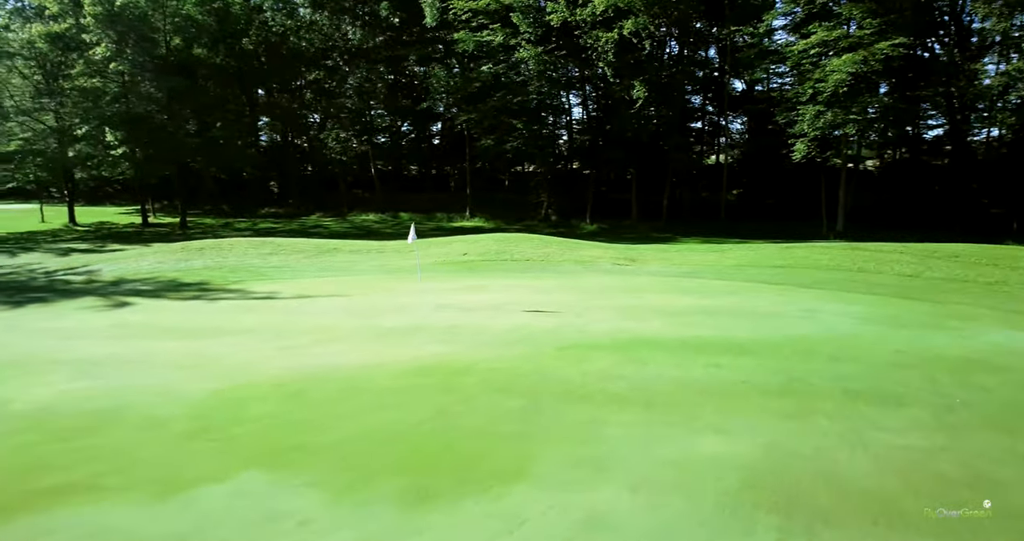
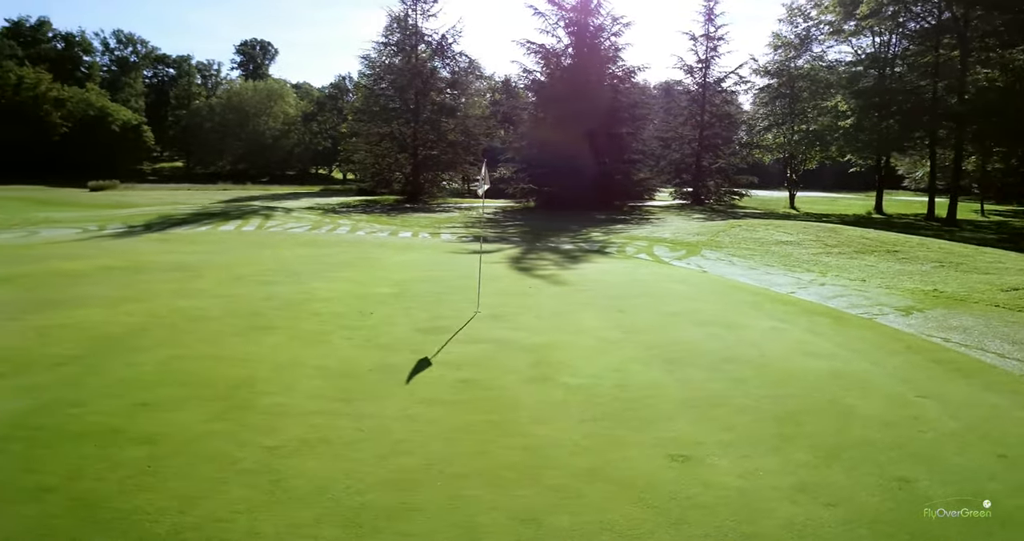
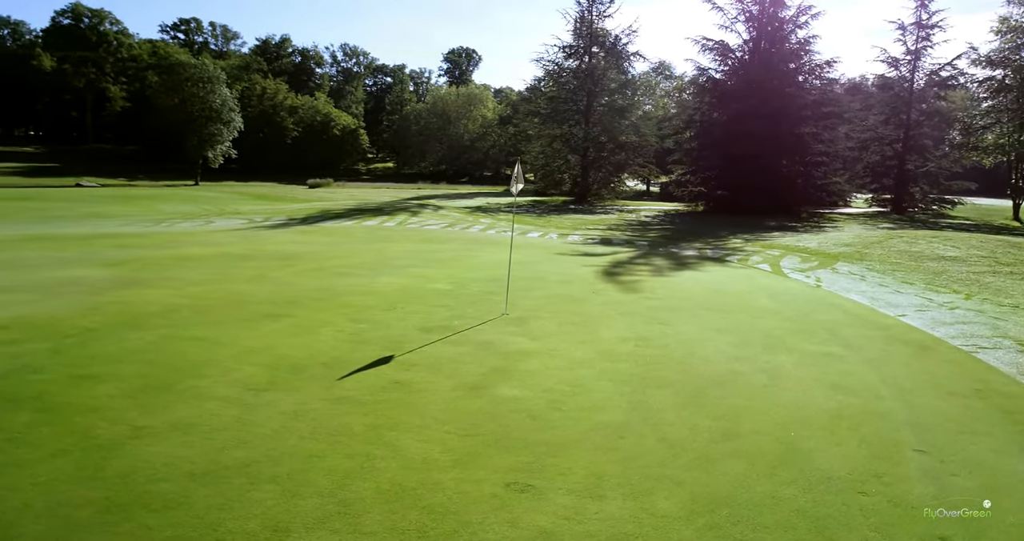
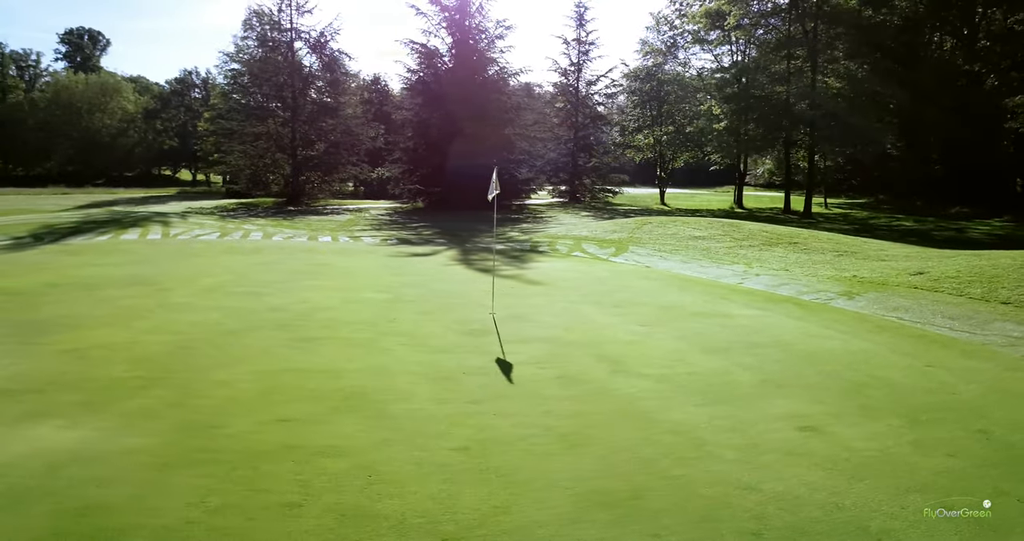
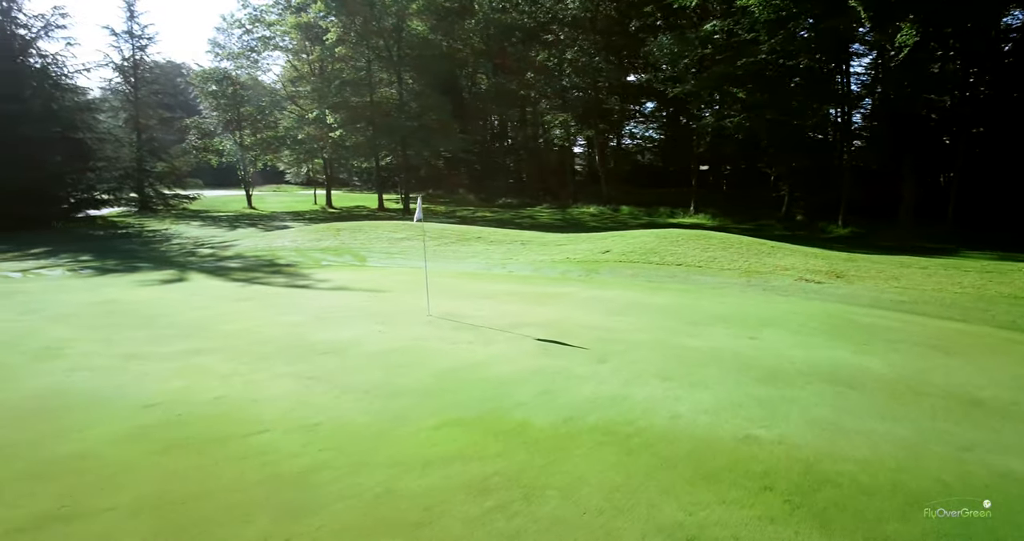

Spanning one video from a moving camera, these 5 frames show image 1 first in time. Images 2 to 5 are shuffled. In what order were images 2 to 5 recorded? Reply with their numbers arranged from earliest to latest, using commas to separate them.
5, 4, 2, 3
